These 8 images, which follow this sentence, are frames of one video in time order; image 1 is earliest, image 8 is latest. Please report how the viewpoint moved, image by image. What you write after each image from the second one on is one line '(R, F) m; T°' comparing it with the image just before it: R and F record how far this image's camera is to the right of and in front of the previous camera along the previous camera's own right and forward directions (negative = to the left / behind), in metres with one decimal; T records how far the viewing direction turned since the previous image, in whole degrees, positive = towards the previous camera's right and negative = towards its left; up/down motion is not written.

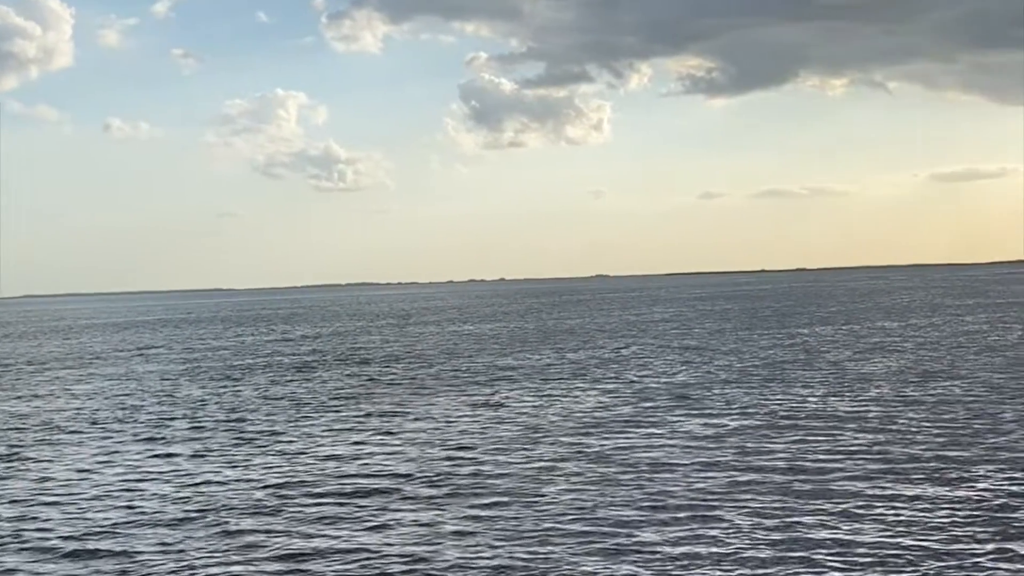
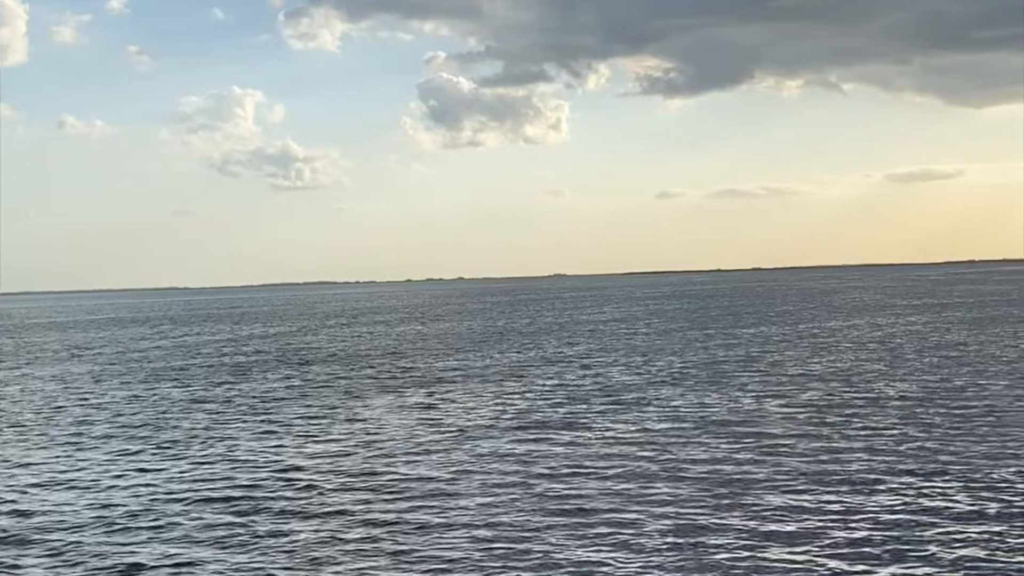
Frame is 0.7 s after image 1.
(+0.5, +0.2) m; +2°
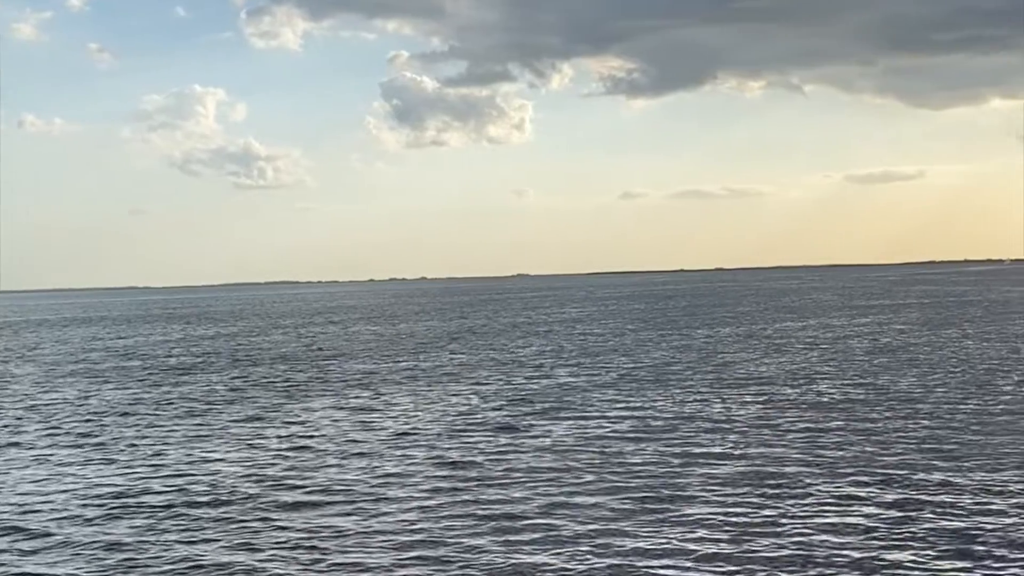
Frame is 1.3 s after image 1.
(+0.4, +0.3) m; +2°
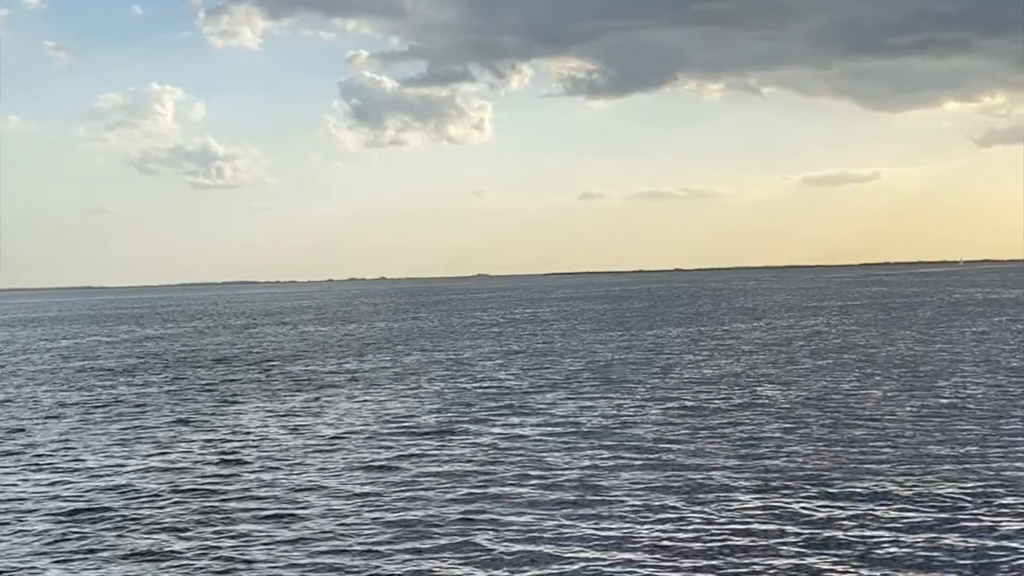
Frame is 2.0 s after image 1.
(+0.4, +0.3) m; +2°
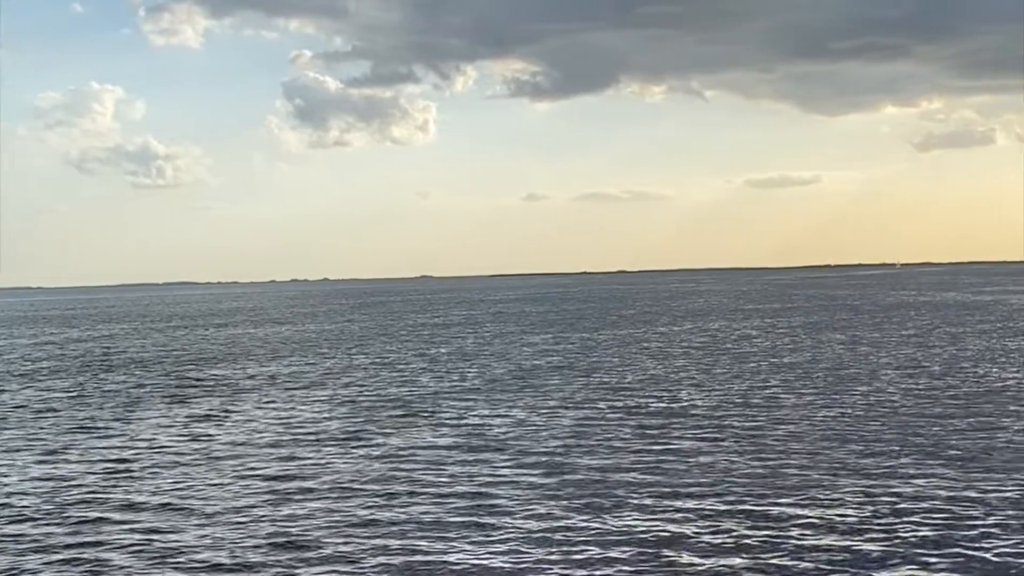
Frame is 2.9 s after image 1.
(+0.6, +0.7) m; +2°
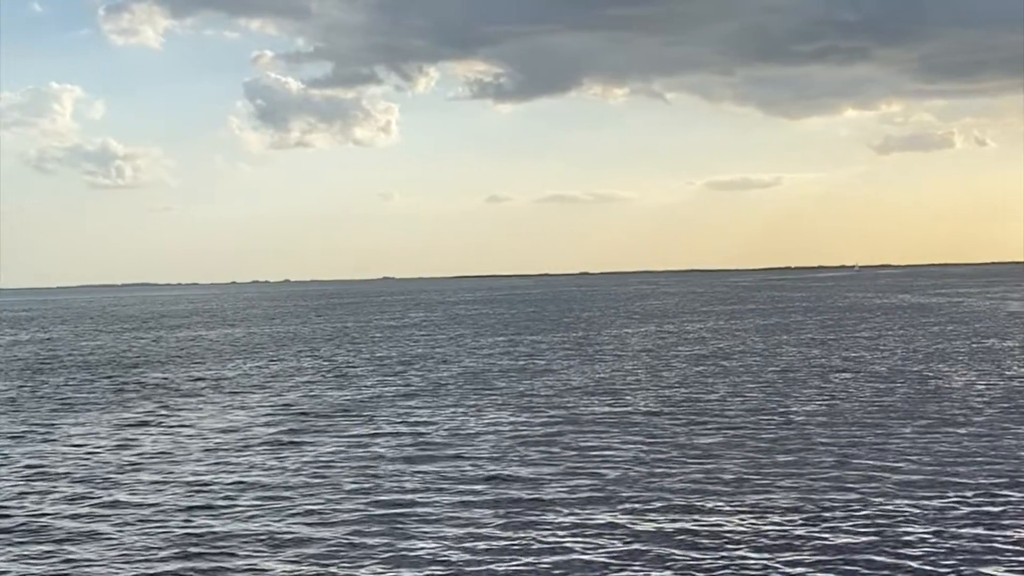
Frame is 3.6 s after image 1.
(+0.4, +0.3) m; +2°
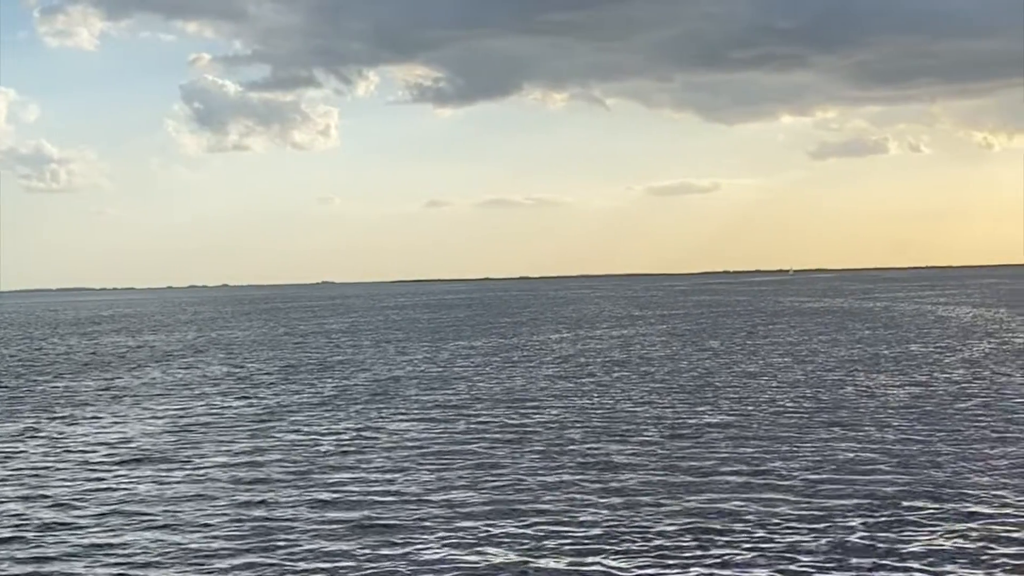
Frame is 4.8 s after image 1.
(+0.6, +0.6) m; +2°
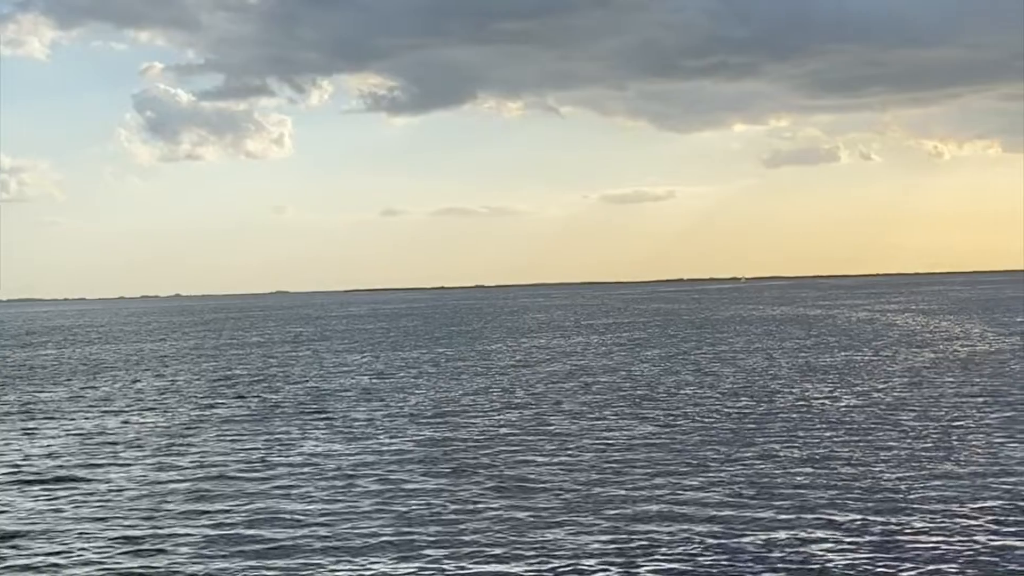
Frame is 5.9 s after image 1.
(+0.4, +0.7) m; +2°
